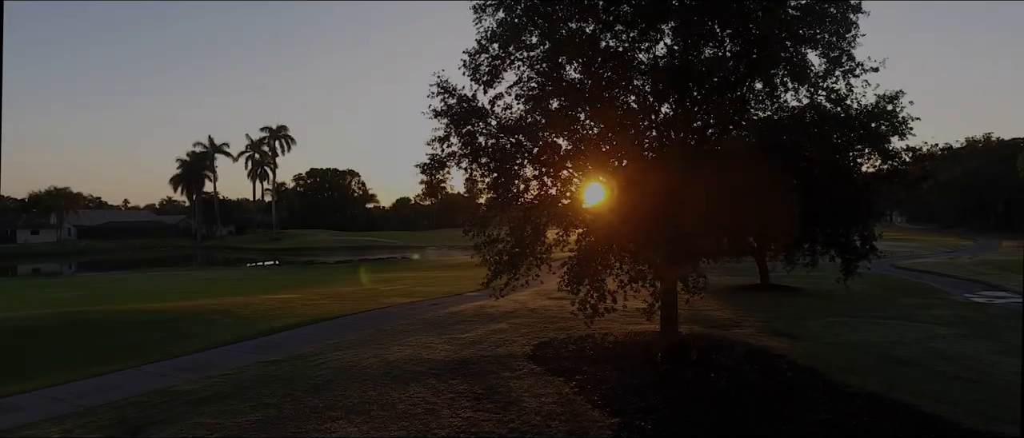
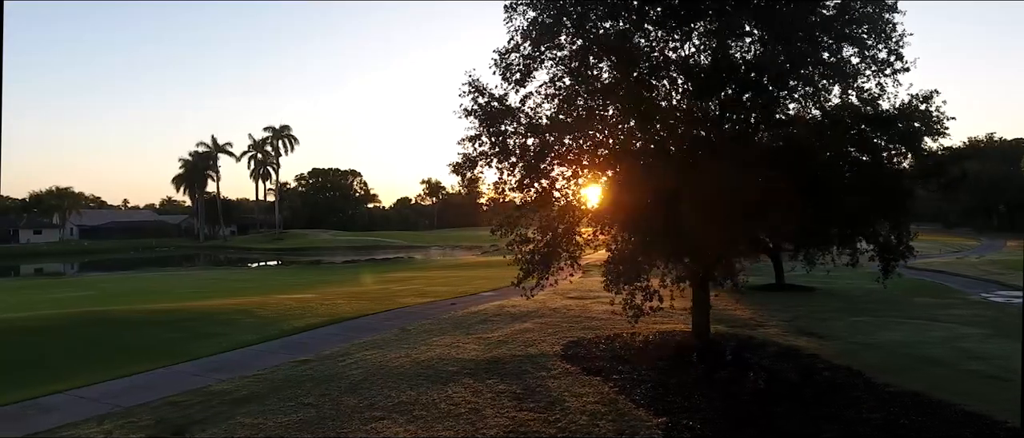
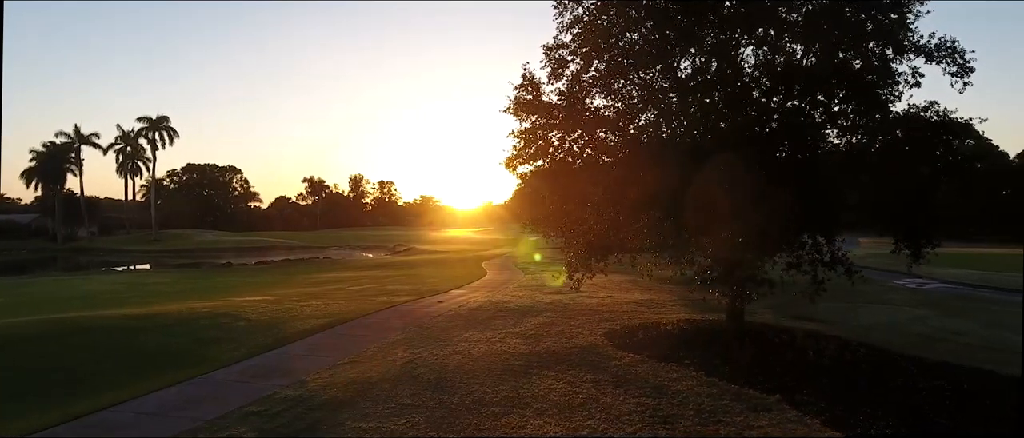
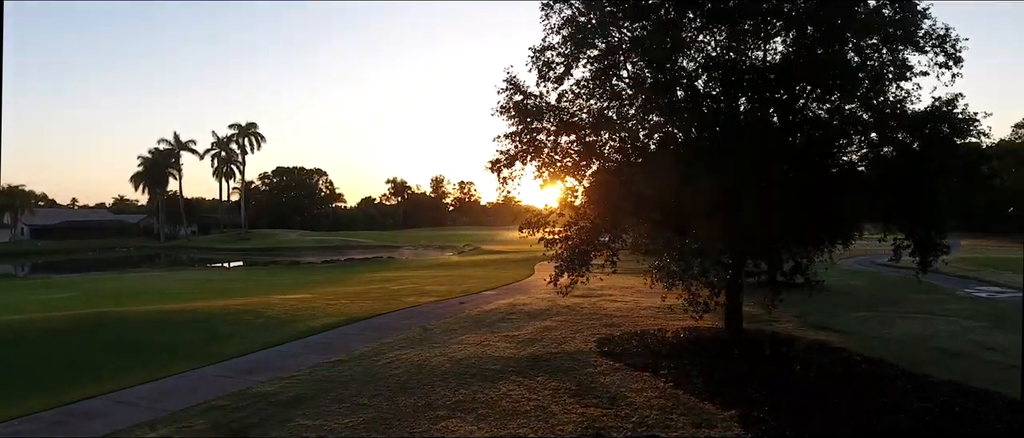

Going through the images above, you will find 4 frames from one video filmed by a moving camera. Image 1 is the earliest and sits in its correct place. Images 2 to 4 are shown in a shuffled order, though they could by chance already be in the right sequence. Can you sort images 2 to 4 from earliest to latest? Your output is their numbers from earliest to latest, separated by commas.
2, 4, 3
